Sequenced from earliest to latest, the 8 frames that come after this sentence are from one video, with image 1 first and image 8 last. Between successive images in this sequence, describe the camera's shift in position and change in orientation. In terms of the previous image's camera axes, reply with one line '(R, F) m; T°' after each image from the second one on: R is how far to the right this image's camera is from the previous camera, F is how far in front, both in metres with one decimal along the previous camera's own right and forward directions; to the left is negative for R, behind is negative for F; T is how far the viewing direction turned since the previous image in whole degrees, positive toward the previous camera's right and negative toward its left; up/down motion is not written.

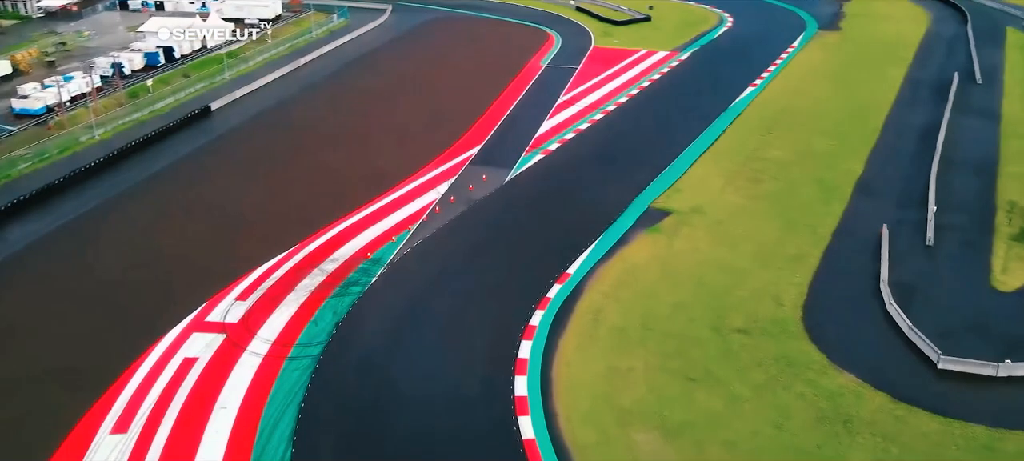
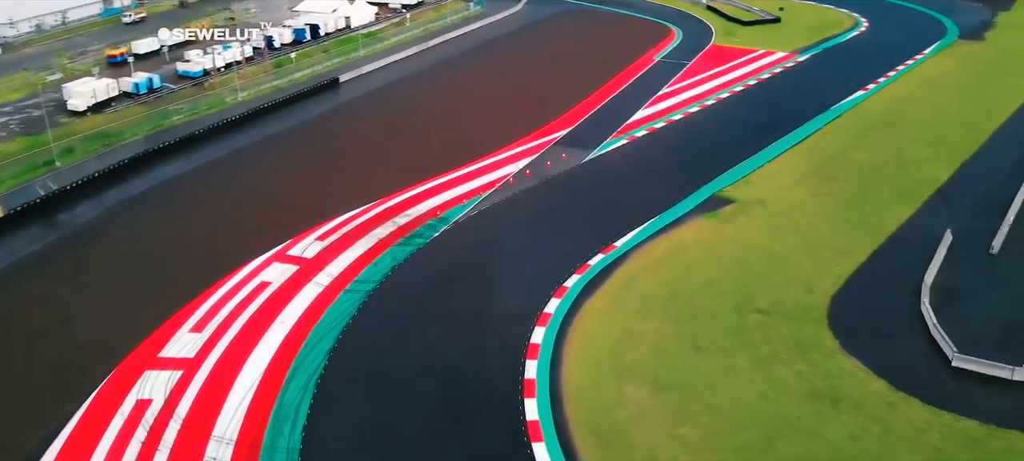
(+2.1, -1.0) m; -11°
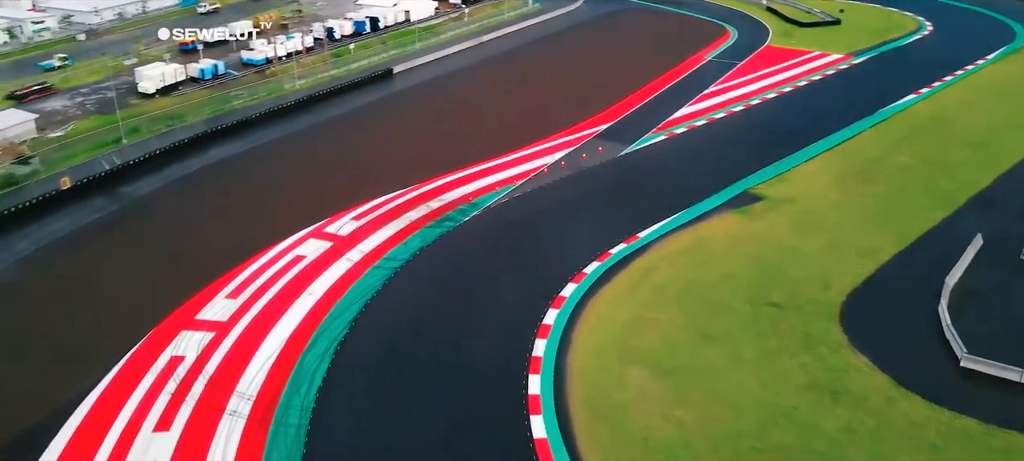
(+0.9, -0.5) m; -5°
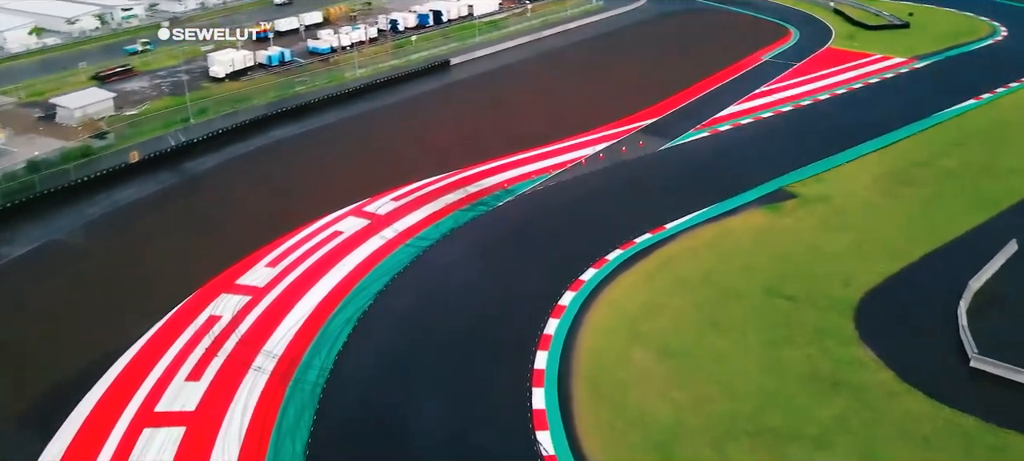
(+1.0, -0.5) m; -5°
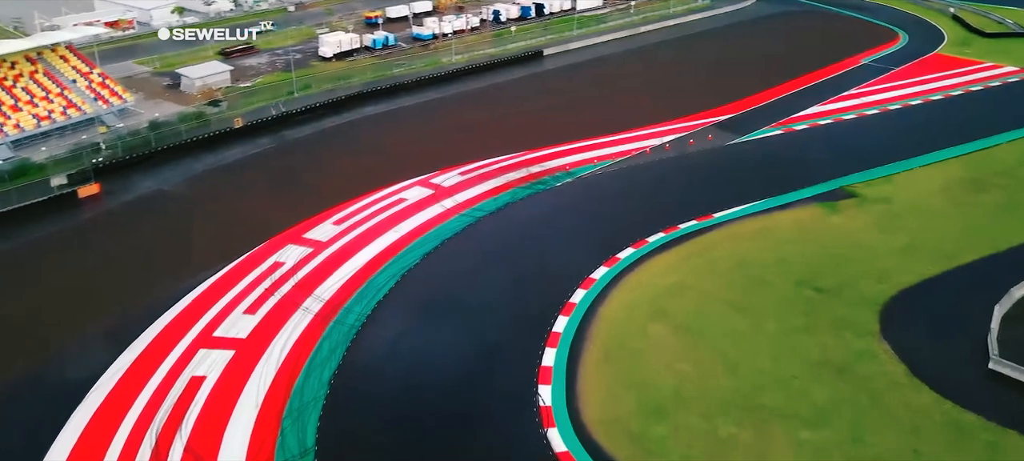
(+1.6, -0.8) m; -9°
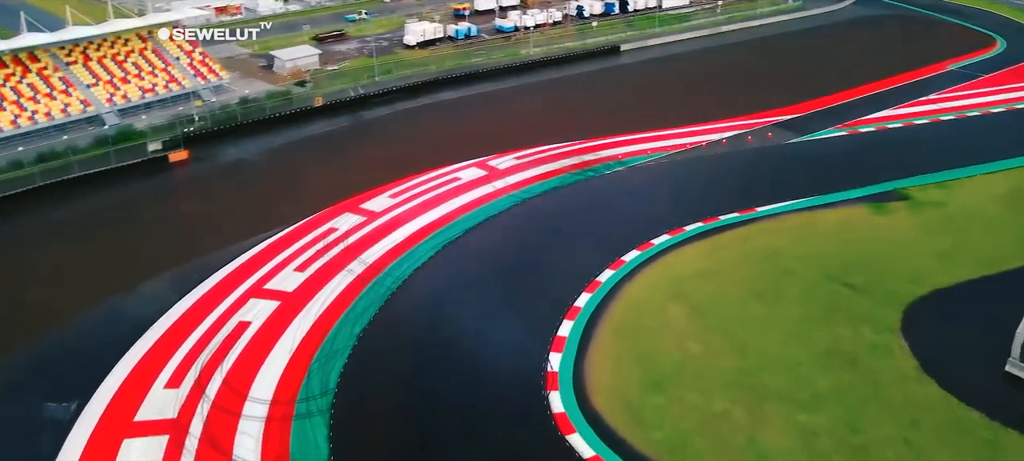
(+1.3, -0.7) m; -7°
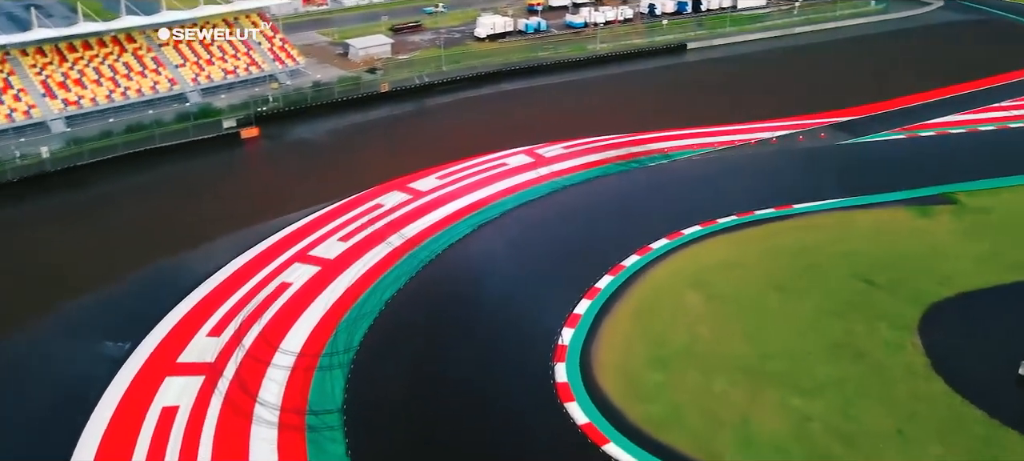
(+1.1, -0.6) m; -6°
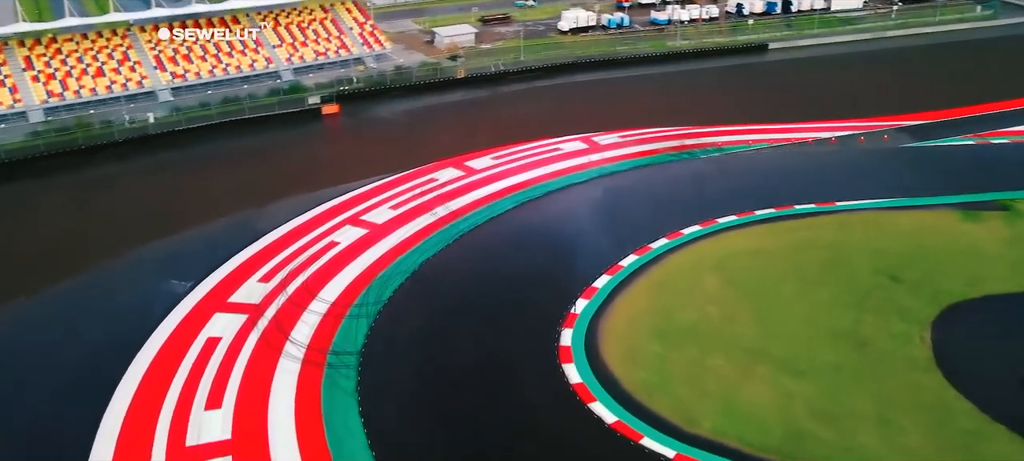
(+1.5, -0.8) m; -7°
